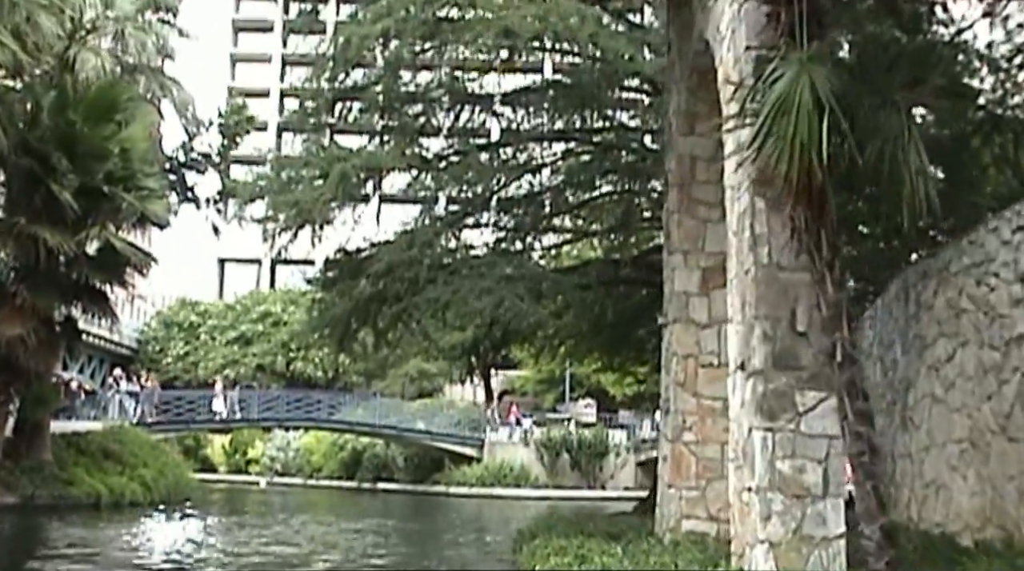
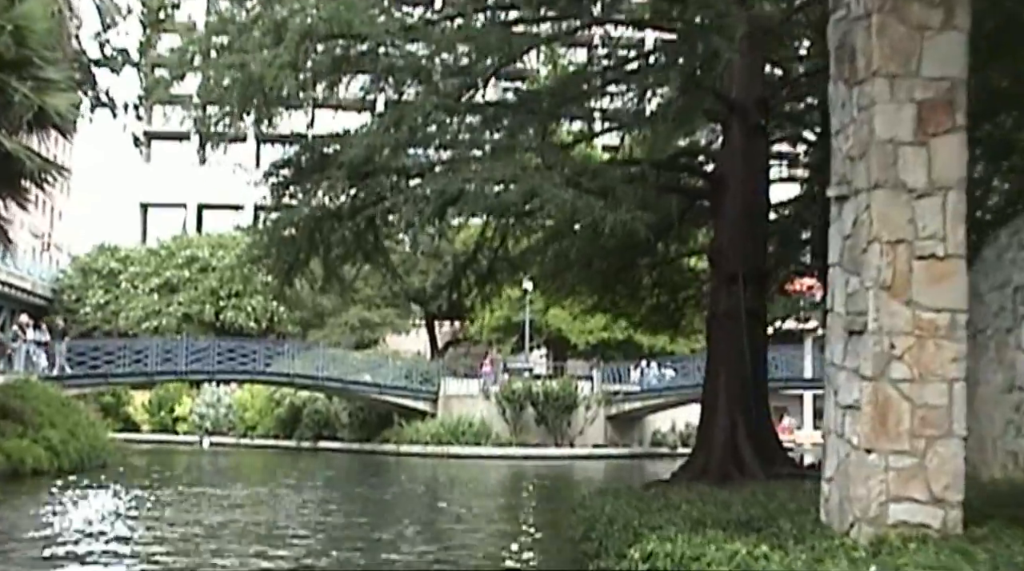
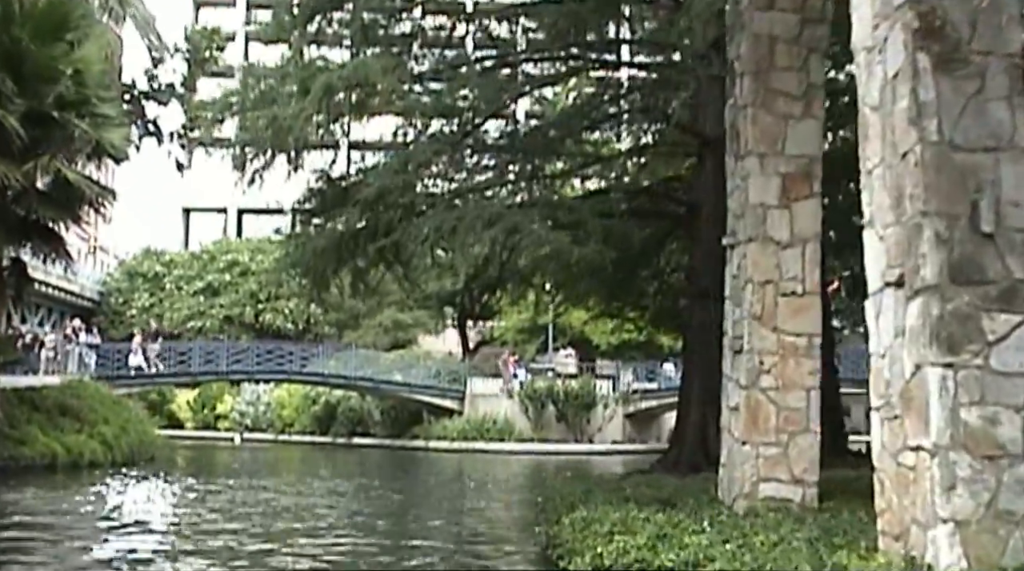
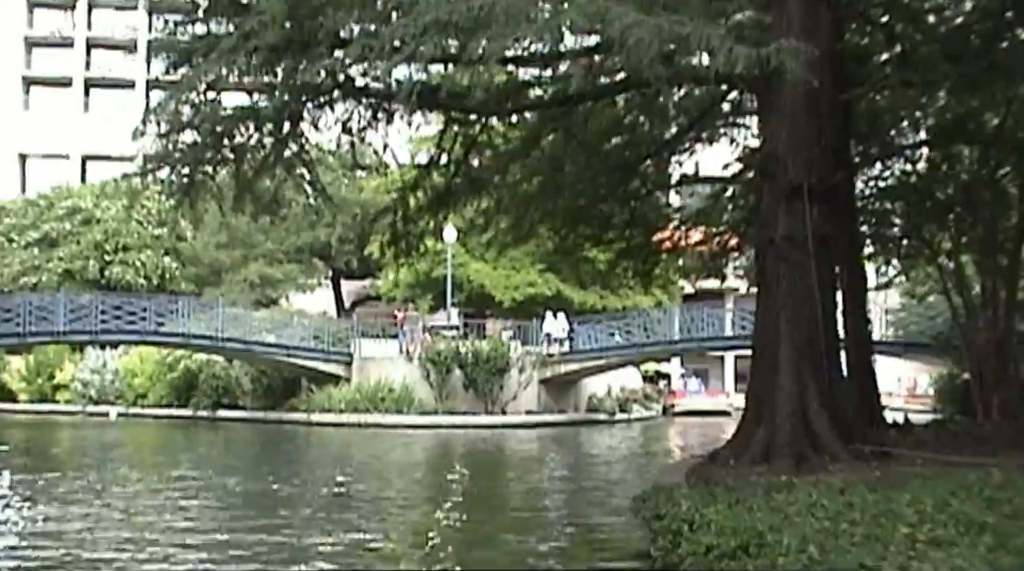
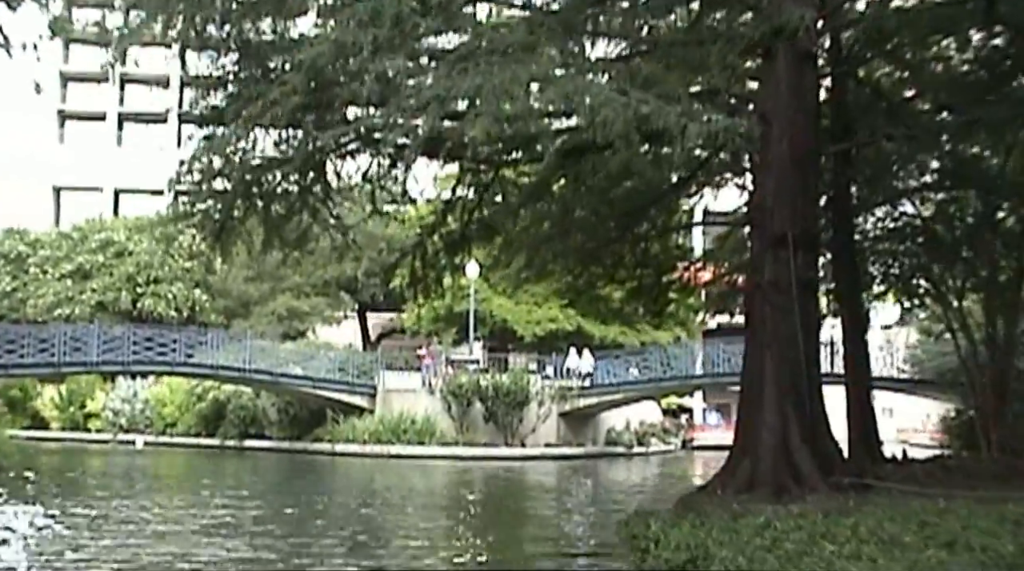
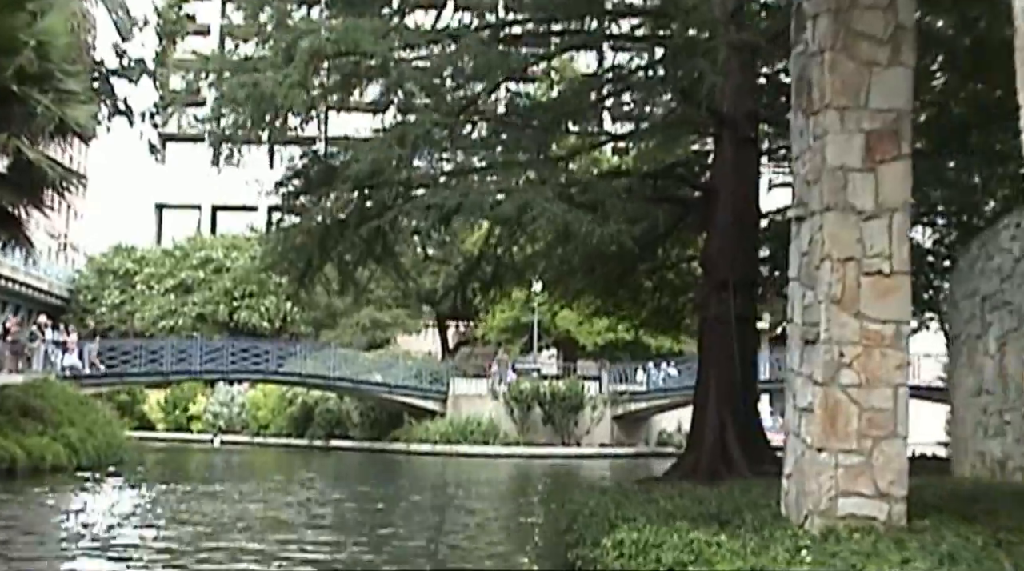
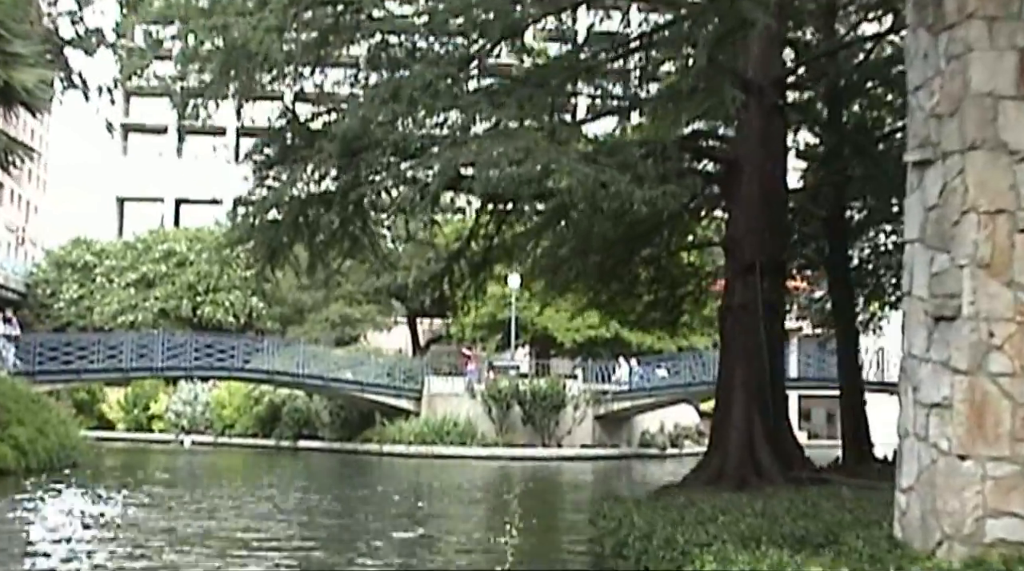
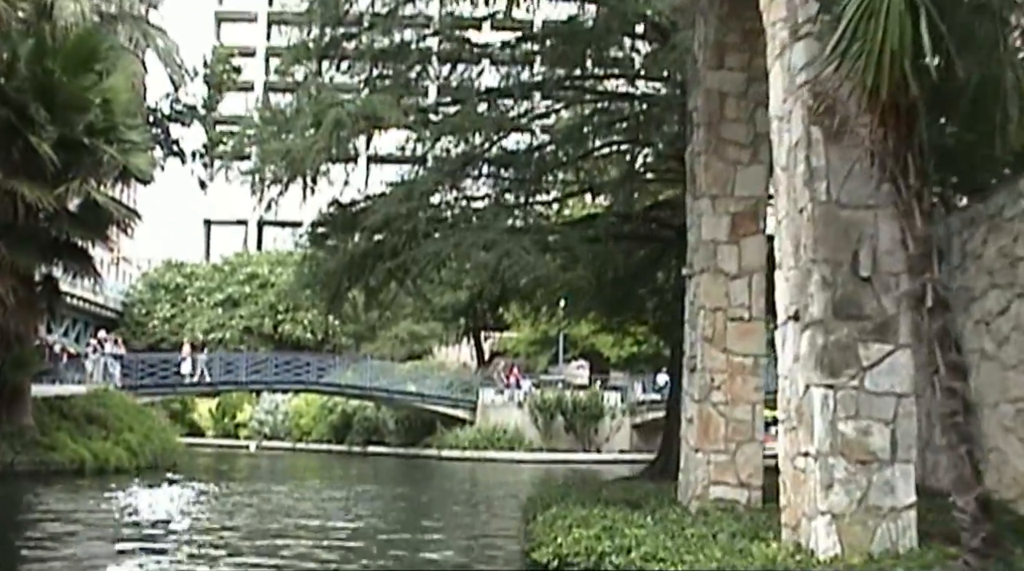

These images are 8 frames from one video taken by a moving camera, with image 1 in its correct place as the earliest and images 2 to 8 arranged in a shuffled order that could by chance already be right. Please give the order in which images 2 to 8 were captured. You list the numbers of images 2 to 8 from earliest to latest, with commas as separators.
8, 3, 6, 2, 7, 5, 4
